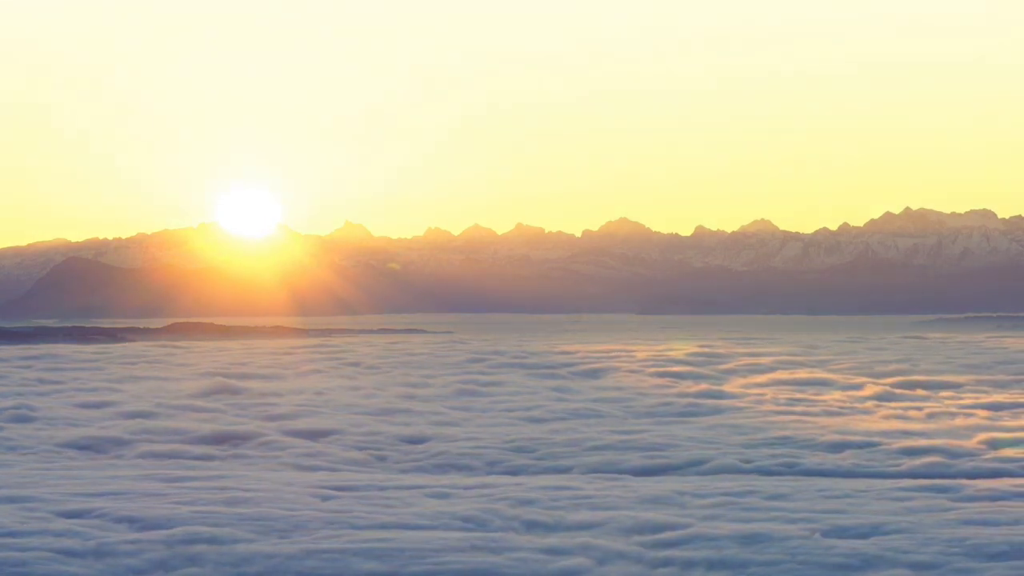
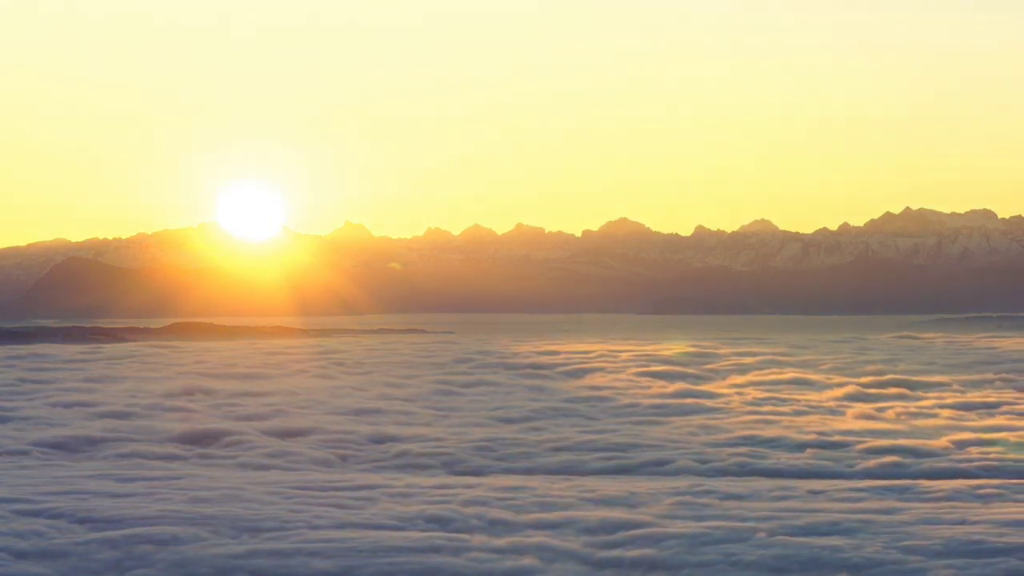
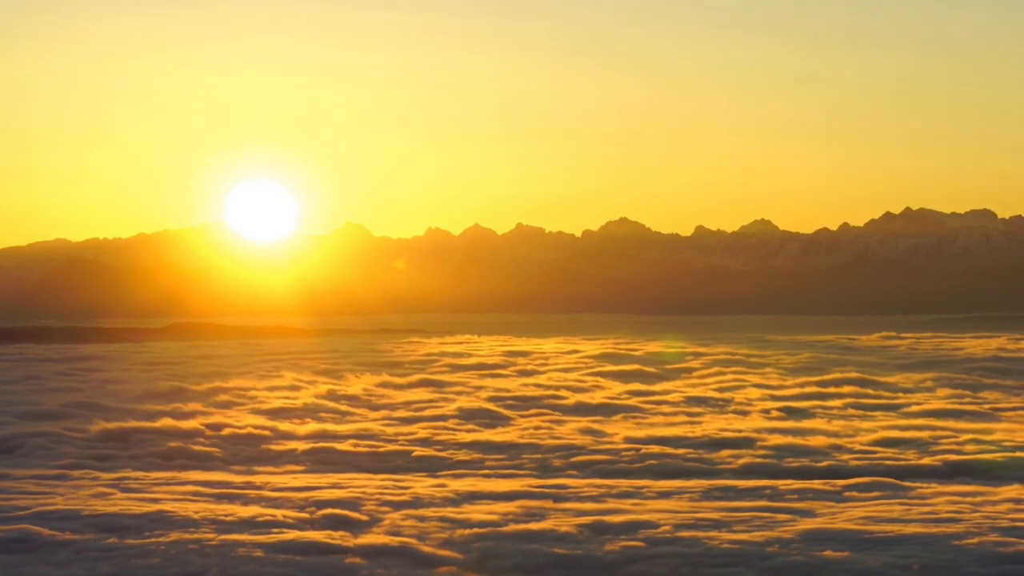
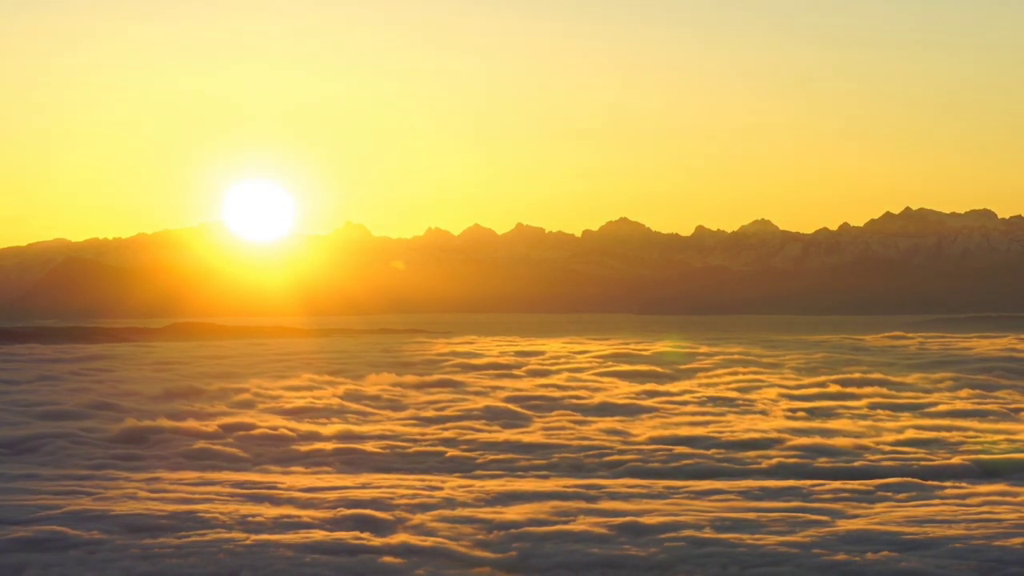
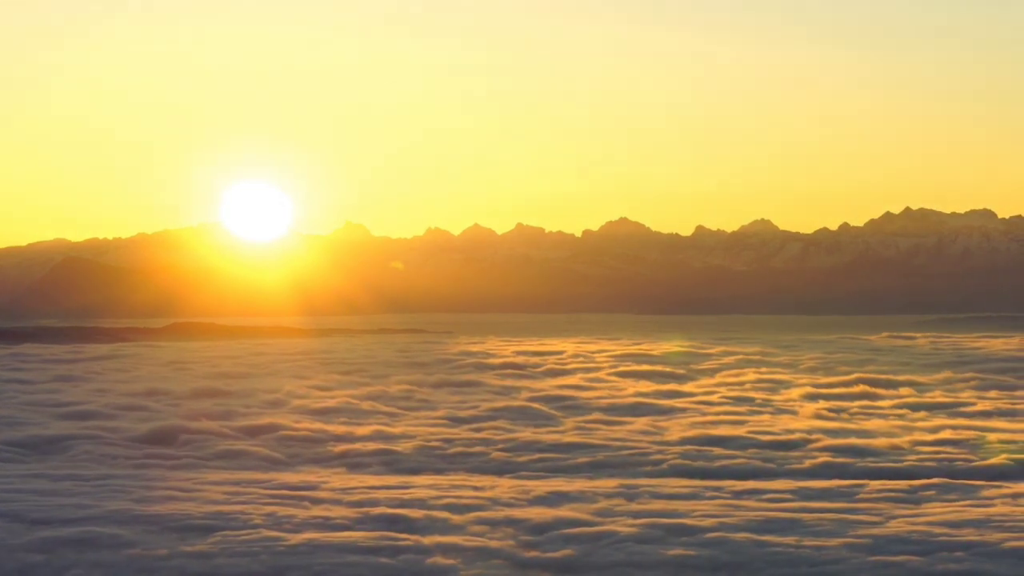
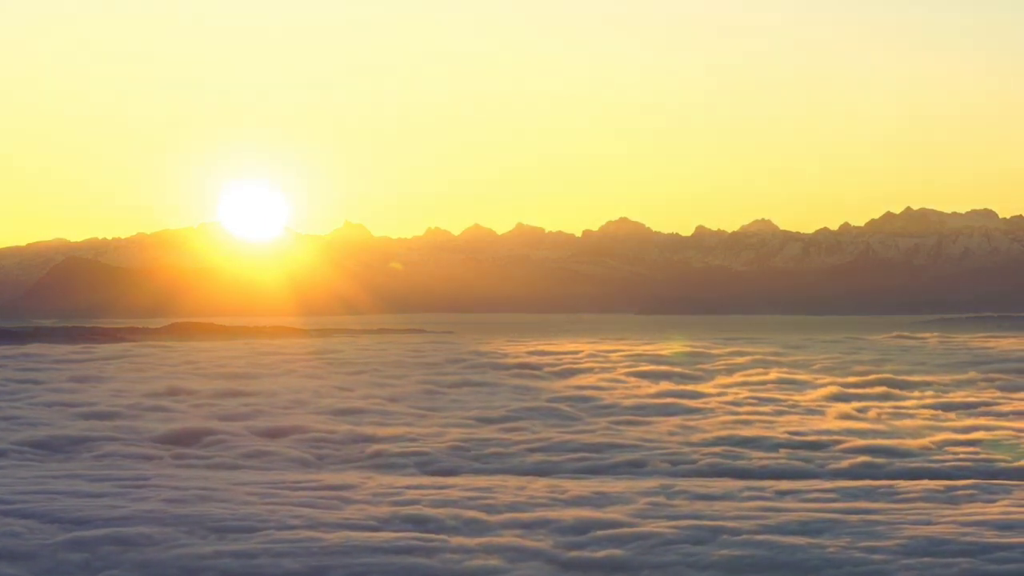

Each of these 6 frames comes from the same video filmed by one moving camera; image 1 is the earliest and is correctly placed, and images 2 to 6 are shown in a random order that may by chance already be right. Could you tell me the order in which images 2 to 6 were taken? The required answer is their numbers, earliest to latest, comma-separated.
2, 6, 5, 4, 3
